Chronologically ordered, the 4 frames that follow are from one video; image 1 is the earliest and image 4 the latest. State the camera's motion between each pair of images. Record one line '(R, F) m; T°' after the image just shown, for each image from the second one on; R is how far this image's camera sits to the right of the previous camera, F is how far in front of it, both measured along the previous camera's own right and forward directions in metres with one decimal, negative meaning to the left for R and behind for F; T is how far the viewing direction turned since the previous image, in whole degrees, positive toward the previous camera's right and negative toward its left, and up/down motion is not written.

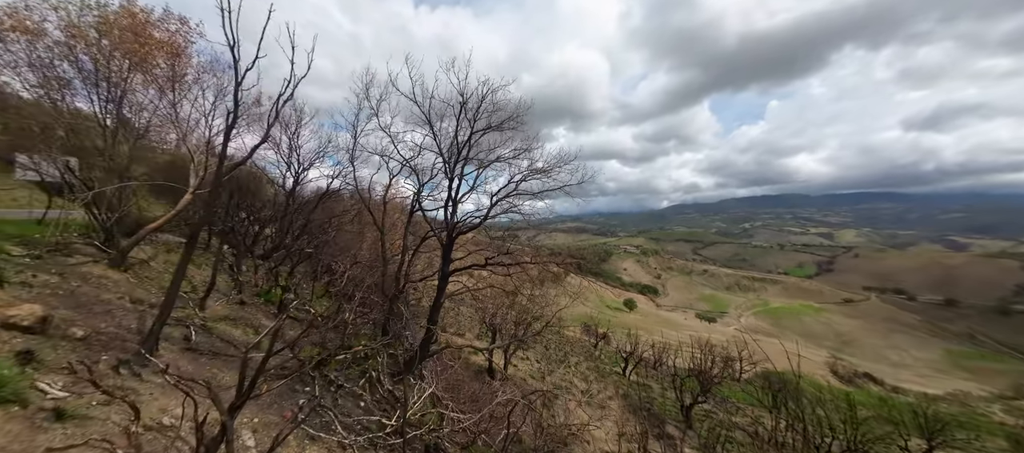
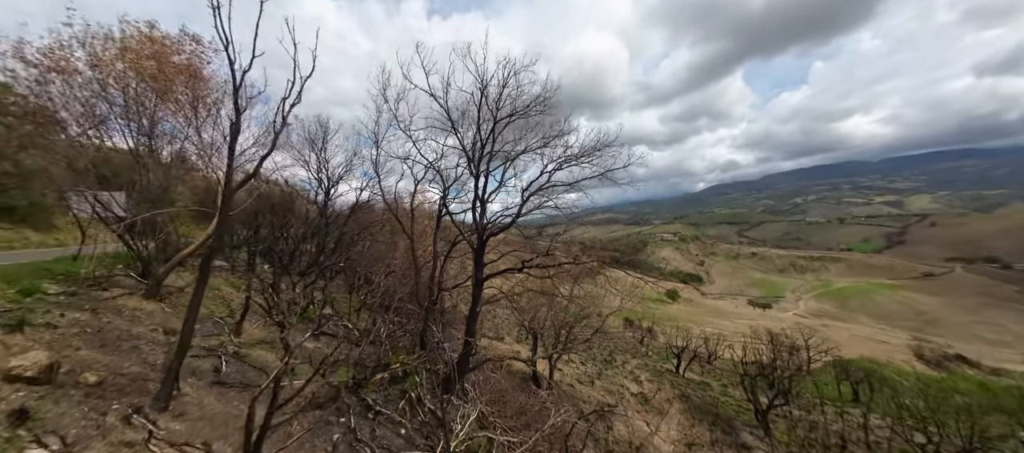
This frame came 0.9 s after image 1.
(-0.1, +0.8) m; -6°
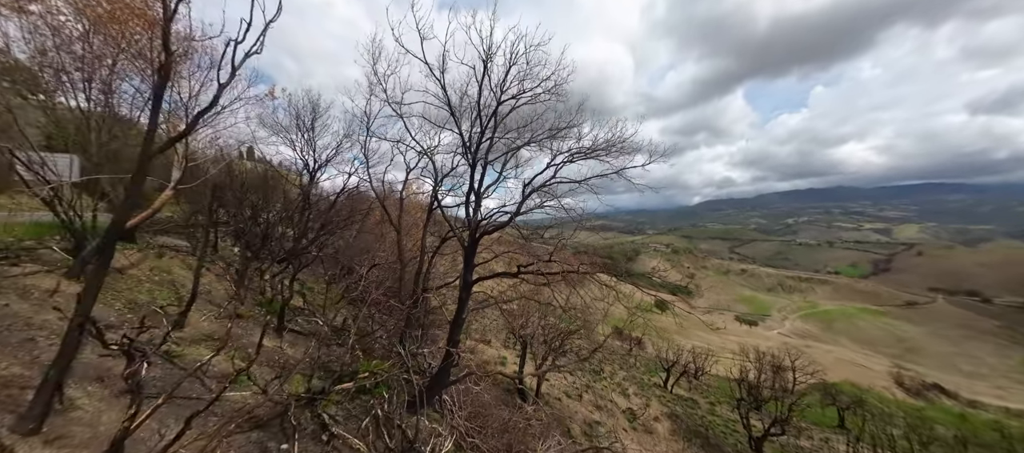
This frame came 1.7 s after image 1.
(-0.1, +0.9) m; +1°
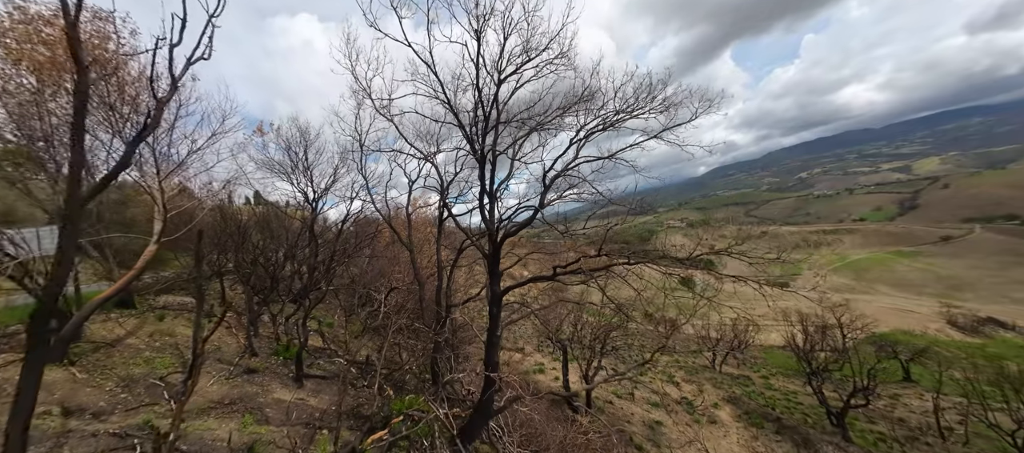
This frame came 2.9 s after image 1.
(-0.3, +0.9) m; -2°
